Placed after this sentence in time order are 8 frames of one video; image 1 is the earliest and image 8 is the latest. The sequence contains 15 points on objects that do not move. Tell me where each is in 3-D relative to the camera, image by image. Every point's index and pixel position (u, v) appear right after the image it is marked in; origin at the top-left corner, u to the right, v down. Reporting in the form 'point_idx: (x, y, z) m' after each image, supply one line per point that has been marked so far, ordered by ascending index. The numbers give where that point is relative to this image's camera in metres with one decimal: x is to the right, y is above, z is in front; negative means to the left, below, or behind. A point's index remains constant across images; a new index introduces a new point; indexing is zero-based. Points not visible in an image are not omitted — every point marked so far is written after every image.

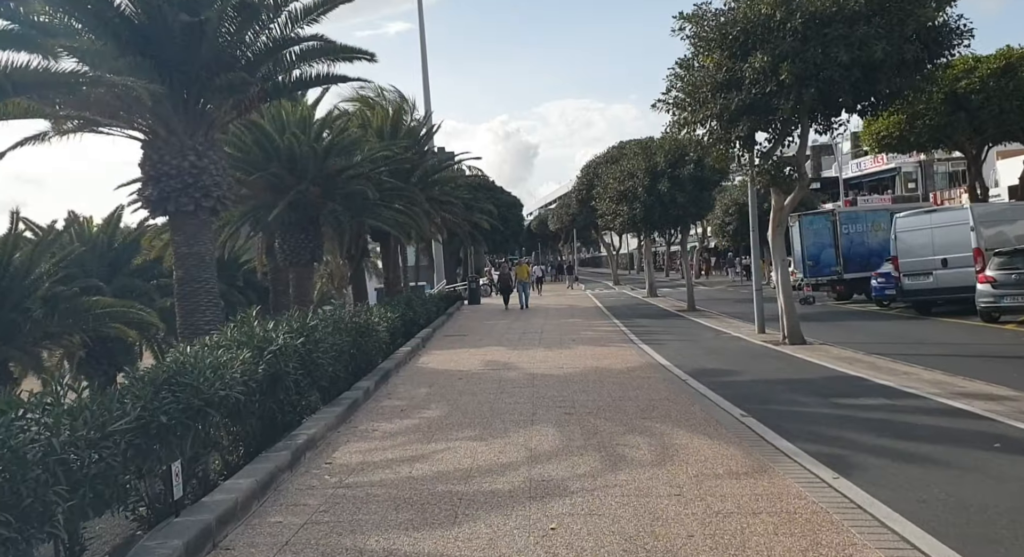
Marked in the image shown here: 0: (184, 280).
0: (-5.8, 0.0, +14.1) m
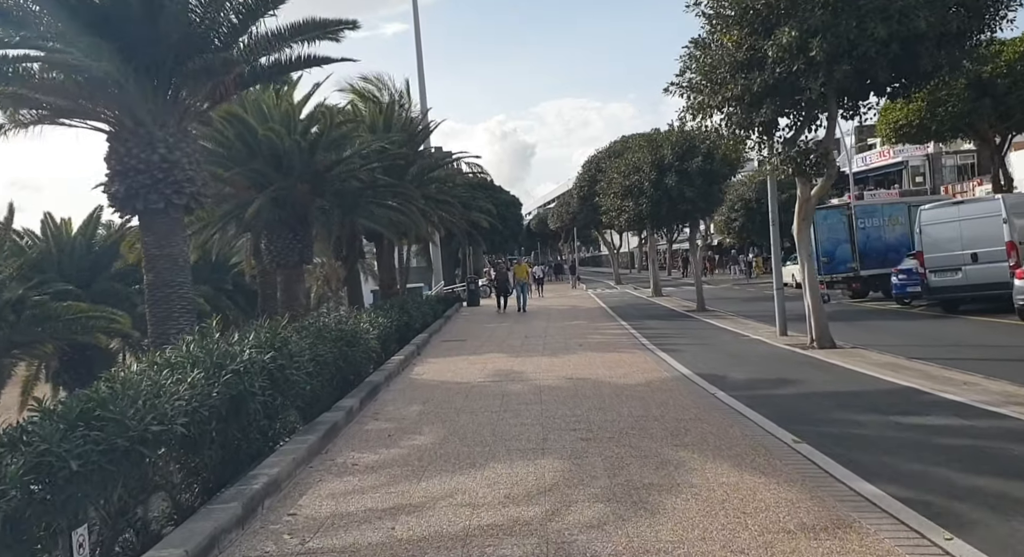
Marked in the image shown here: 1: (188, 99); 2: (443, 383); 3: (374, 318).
0: (-5.8, -0.1, +12.9) m
1: (-5.4, +3.0, +13.4) m
2: (-0.9, -1.4, +10.7) m
3: (-2.5, -0.7, +14.3) m
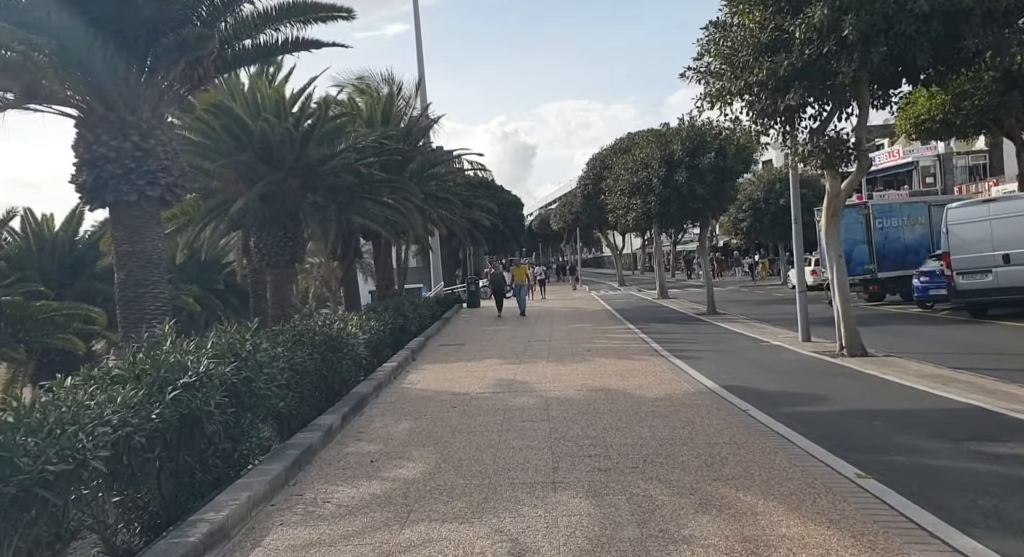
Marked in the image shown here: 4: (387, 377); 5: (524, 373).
0: (-5.7, -0.1, +11.8) m
1: (-5.4, +3.0, +12.3) m
2: (-0.9, -1.4, +9.7) m
3: (-2.4, -0.7, +13.2) m
4: (-1.7, -1.3, +10.7) m
5: (+0.2, -1.3, +11.4) m
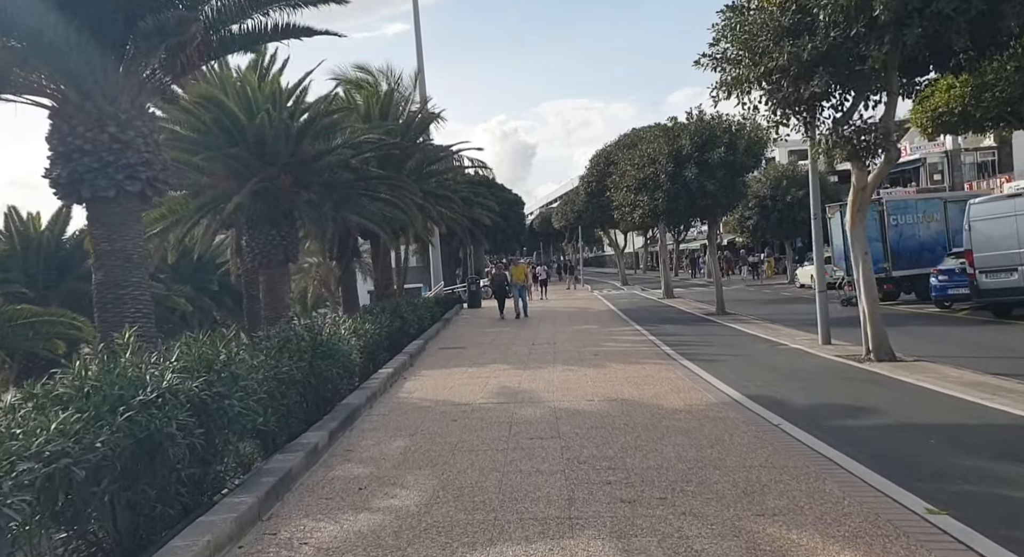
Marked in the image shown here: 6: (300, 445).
0: (-5.7, -0.1, +11.1) m
1: (-5.3, +3.0, +11.5) m
2: (-0.8, -1.4, +8.9) m
3: (-2.4, -0.7, +12.4) m
4: (-1.6, -1.3, +9.9) m
5: (+0.2, -1.3, +10.6) m
6: (-1.7, -1.3, +6.4) m
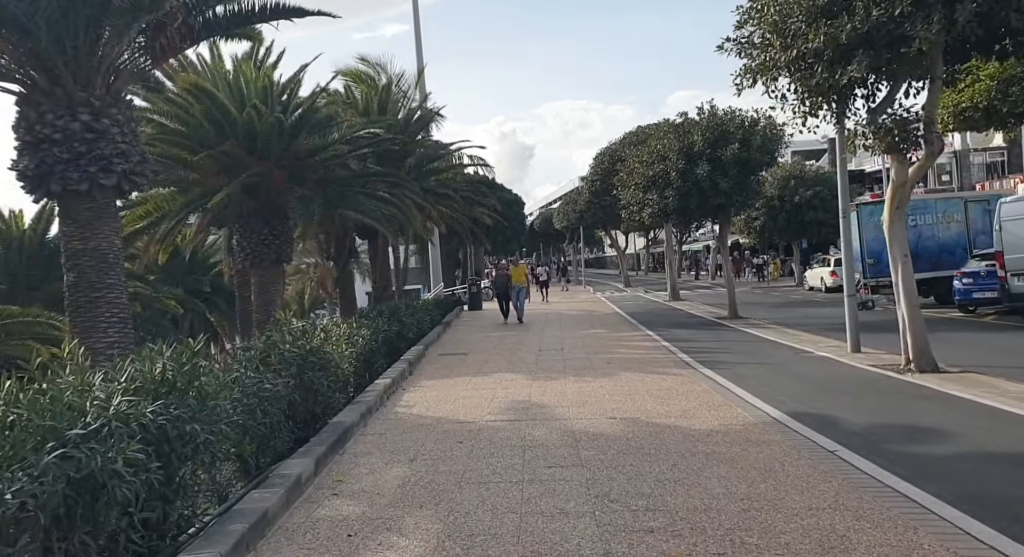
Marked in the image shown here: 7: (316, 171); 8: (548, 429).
0: (-5.6, -0.1, +10.1) m
1: (-5.2, +3.0, +10.6) m
2: (-0.7, -1.4, +8.0) m
3: (-2.3, -0.8, +11.5) m
4: (-1.5, -1.4, +9.0) m
5: (+0.3, -1.4, +9.7) m
6: (-1.6, -1.3, +5.4) m
7: (-4.4, +2.4, +18.1) m
8: (+0.3, -1.4, +7.3) m
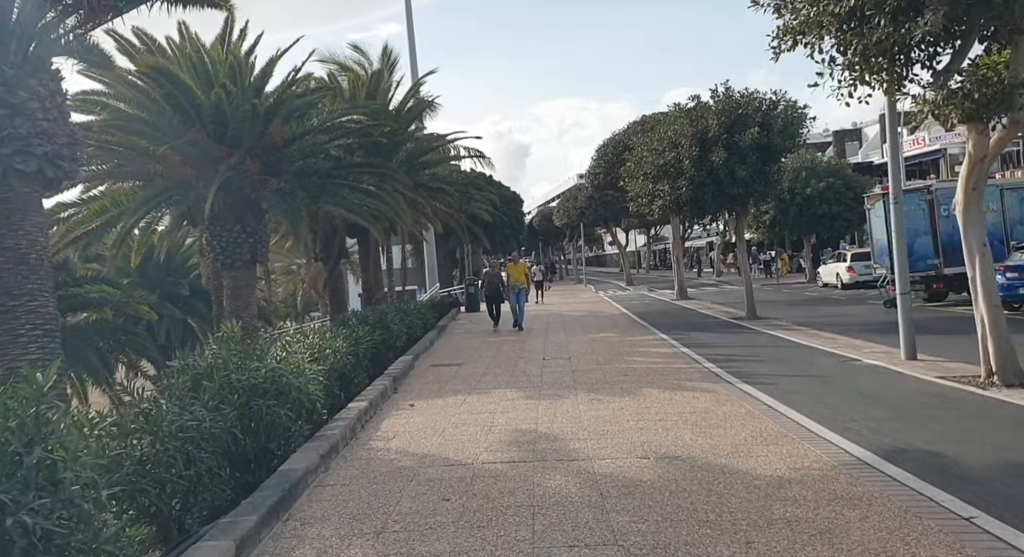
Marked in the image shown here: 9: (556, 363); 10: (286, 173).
0: (-5.5, -0.2, +8.4) m
1: (-5.2, +3.0, +8.8) m
2: (-0.7, -1.4, +6.2) m
3: (-2.3, -0.8, +9.7) m
4: (-1.5, -1.4, +7.2) m
5: (+0.4, -1.4, +7.9) m
6: (-1.5, -1.4, +3.7) m
7: (-4.5, +2.4, +16.4) m
8: (+0.4, -1.4, +5.6) m
9: (+0.7, -1.3, +12.4) m
10: (-4.6, +2.2, +16.3) m
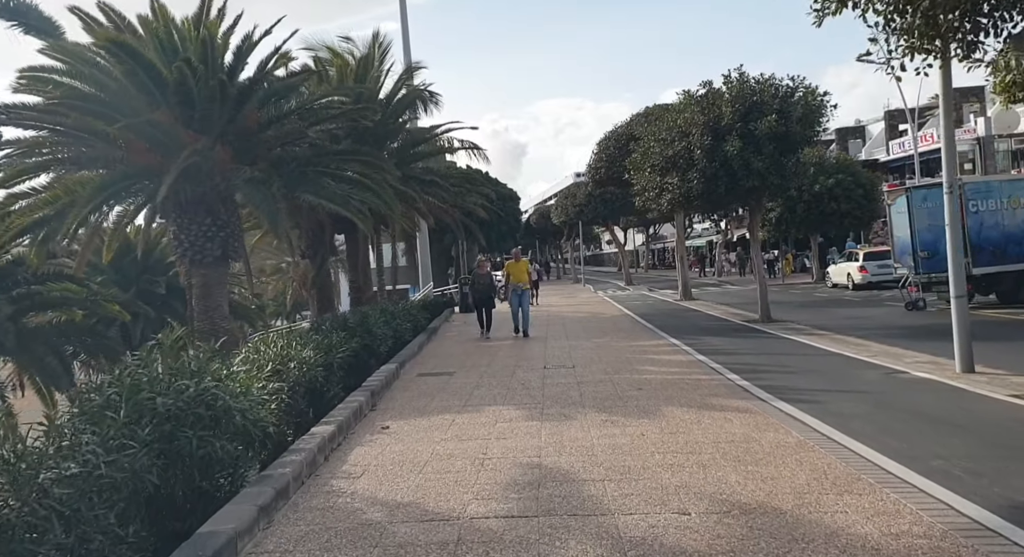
0: (-5.6, -0.1, +6.9) m
1: (-5.2, +3.0, +7.4) m
2: (-0.7, -1.4, +4.8) m
3: (-2.3, -0.8, +8.3) m
4: (-1.5, -1.4, +5.8) m
5: (+0.3, -1.4, +6.5) m
6: (-1.5, -1.4, +2.3) m
7: (-4.5, +2.4, +14.9) m
8: (+0.4, -1.4, +4.1) m
9: (+0.6, -1.3, +11.0) m
10: (-4.7, +2.2, +14.8) m
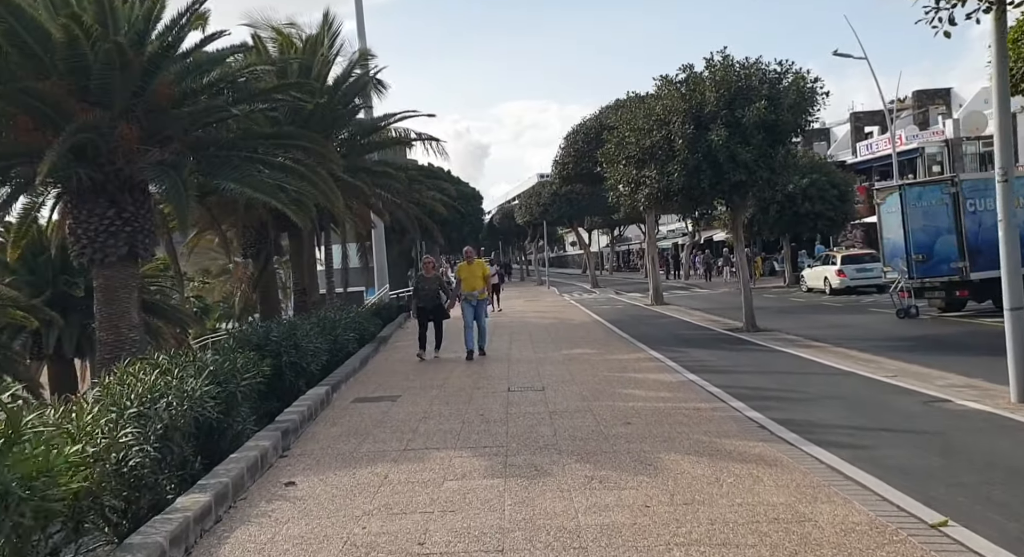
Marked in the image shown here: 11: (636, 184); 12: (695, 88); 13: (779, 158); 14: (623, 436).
0: (-5.9, -0.2, +4.7) m
1: (-5.5, +3.0, +5.1) m
2: (-0.9, -1.5, +2.8) m
3: (-2.7, -0.8, +6.2) m
4: (-1.8, -1.4, +3.7) m
5: (+0.1, -1.4, +4.5) m
6: (-1.6, -1.4, +0.2) m
7: (-5.2, +2.4, +12.7) m
8: (+0.2, -1.4, +2.2) m
9: (+0.1, -1.3, +9.0) m
10: (-5.3, +2.2, +12.6) m
11: (+2.7, +2.1, +17.4) m
12: (+3.8, +3.9, +16.2) m
13: (+5.4, +2.4, +16.2) m
14: (+1.0, -1.4, +7.0) m
